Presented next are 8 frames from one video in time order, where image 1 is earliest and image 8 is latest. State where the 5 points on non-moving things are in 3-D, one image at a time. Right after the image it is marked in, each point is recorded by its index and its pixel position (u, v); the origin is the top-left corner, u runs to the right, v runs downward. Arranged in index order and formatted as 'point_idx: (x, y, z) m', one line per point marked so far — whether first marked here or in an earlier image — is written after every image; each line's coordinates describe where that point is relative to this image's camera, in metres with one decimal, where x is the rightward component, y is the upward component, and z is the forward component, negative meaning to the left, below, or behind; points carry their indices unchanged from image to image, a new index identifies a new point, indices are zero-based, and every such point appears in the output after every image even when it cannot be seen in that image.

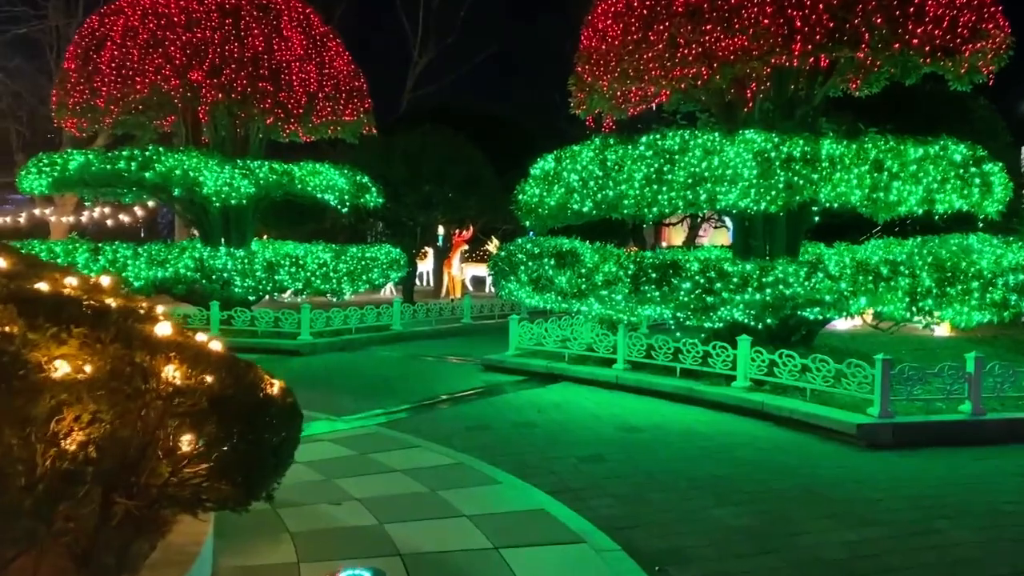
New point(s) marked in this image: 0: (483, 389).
0: (-0.4, -1.3, +11.0) m
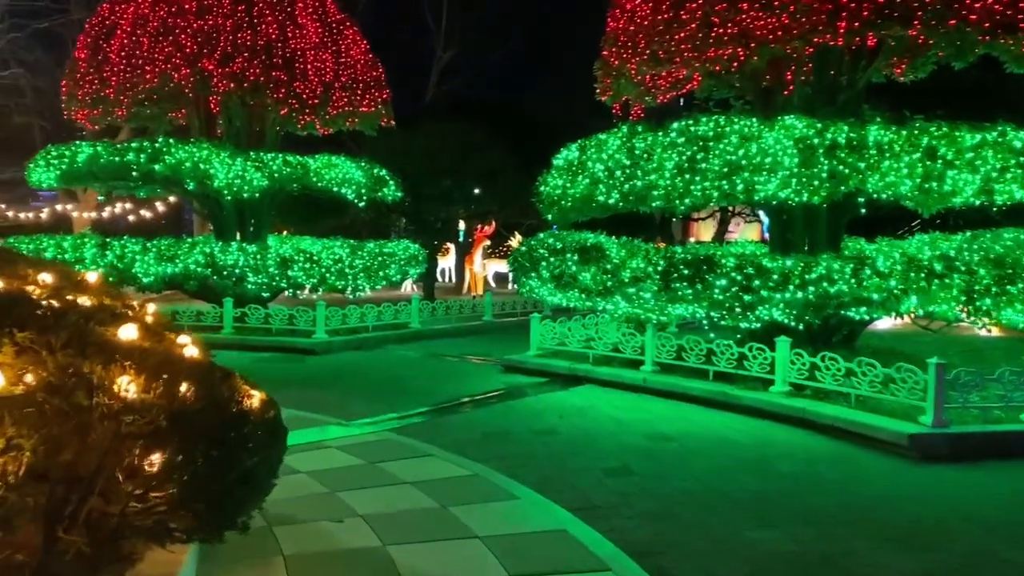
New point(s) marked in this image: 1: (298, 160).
0: (-0.1, -1.3, +10.4) m
1: (-3.5, +2.1, +13.9) m
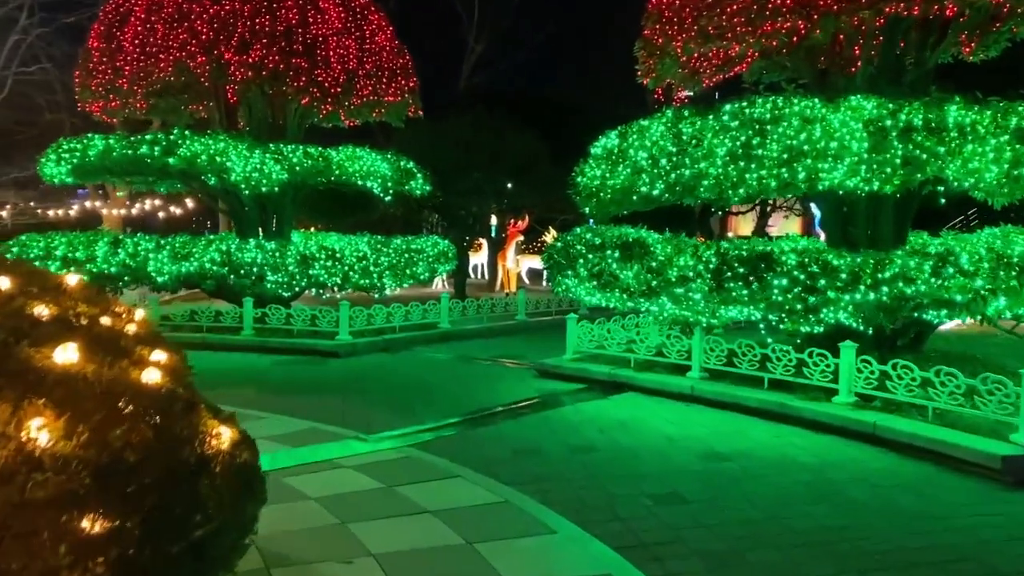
0: (+0.3, -1.3, +9.5) m
1: (-3.0, +2.1, +13.2) m
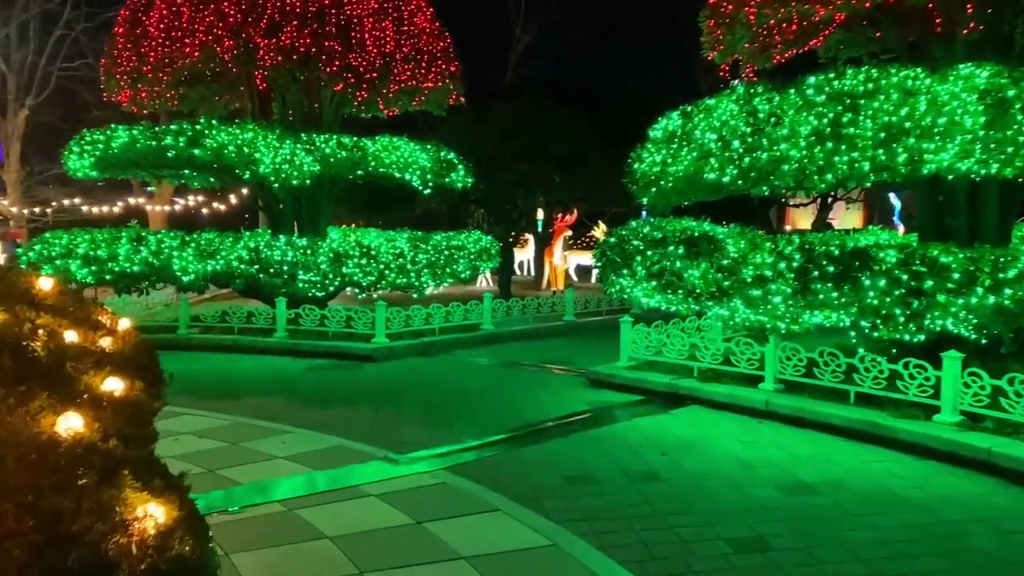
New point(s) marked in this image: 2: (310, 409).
0: (+0.8, -1.3, +8.5) m
1: (-2.3, +2.1, +12.3) m
2: (-2.1, -1.3, +9.0) m
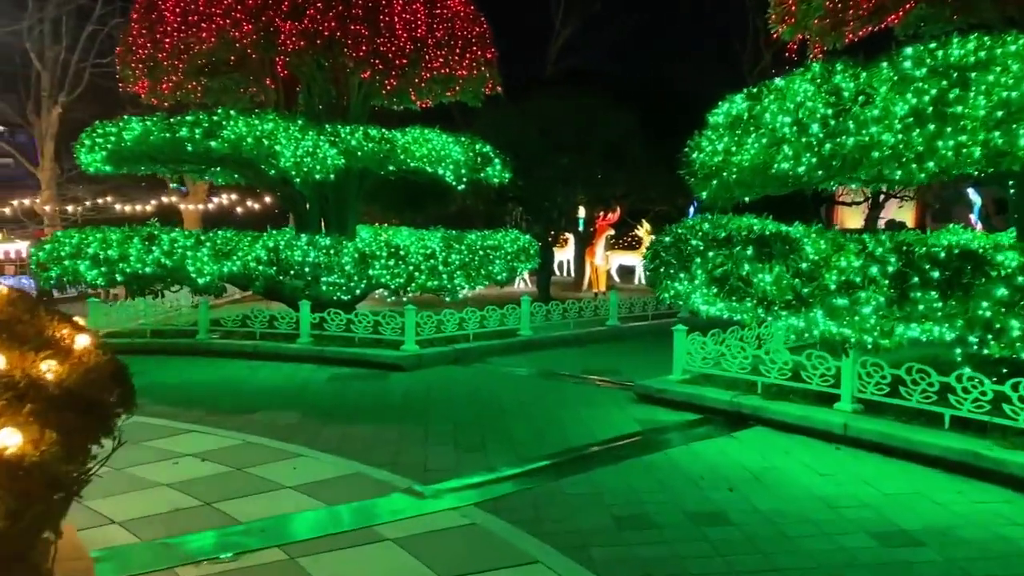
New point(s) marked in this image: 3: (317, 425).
0: (+1.1, -1.3, +7.5) m
1: (-1.7, +2.1, +11.4) m
2: (-1.7, -1.3, +8.1) m
3: (-1.9, -1.3, +8.1) m
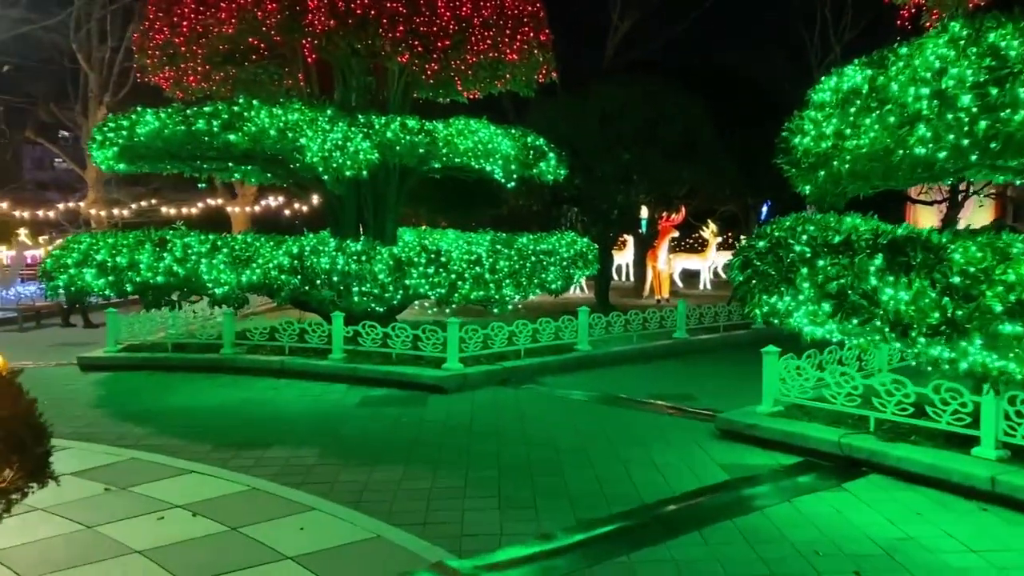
0: (+1.6, -1.4, +6.1) m
1: (-1.1, +1.9, +10.2) m
2: (-1.3, -1.4, +6.8) m
3: (-1.4, -1.4, +6.9) m
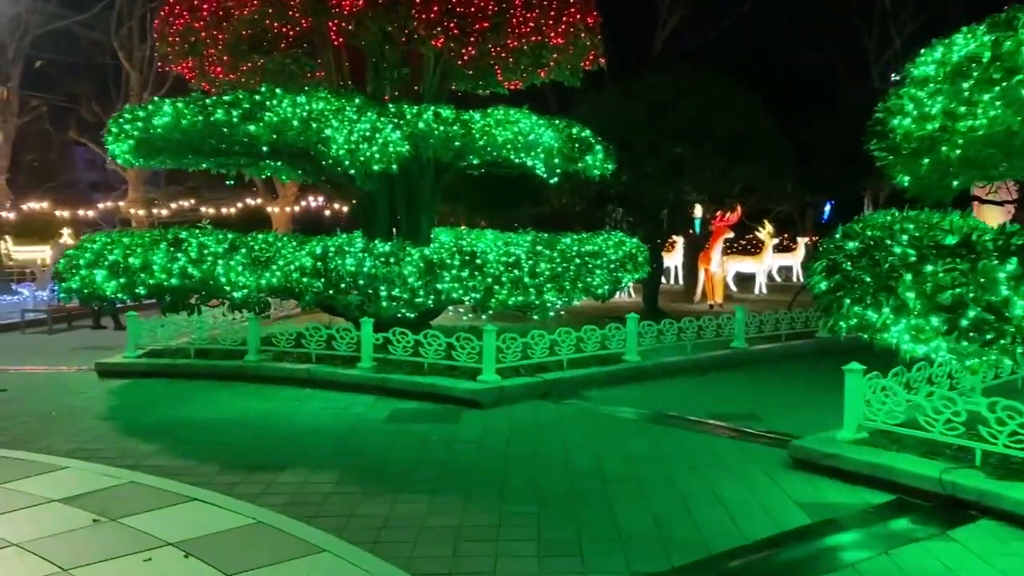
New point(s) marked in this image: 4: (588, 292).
0: (+1.8, -1.5, +5.1) m
1: (-0.6, +1.9, +9.4) m
2: (-1.0, -1.5, +6.0) m
3: (-1.1, -1.5, +6.1) m
4: (+0.9, 0.0, +9.6) m
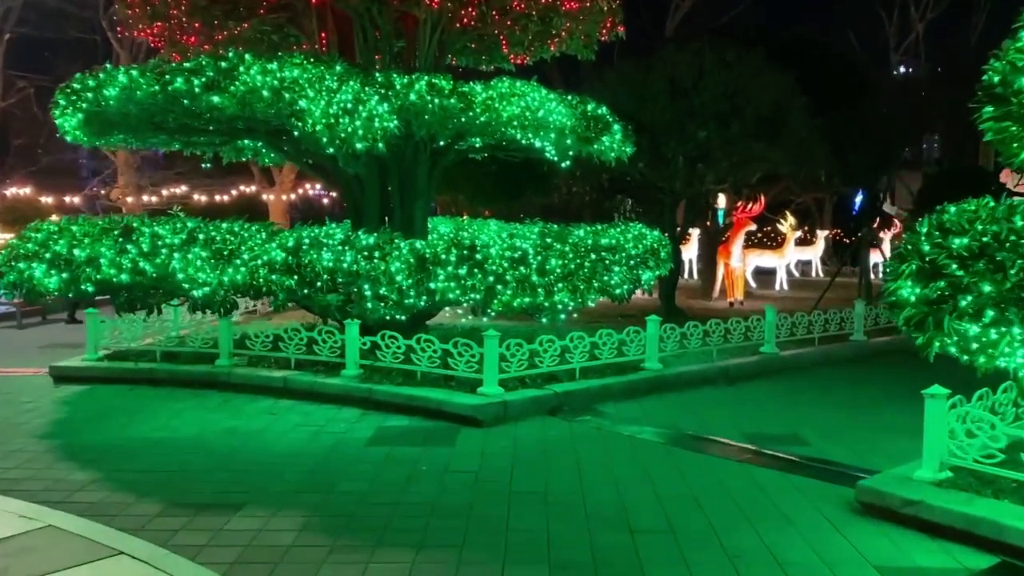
0: (+1.8, -1.5, +4.0) m
1: (-0.5, +1.9, +8.1) m
2: (-1.0, -1.5, +4.8) m
3: (-1.1, -1.5, +4.9) m
4: (+0.9, 0.0, +8.4) m
